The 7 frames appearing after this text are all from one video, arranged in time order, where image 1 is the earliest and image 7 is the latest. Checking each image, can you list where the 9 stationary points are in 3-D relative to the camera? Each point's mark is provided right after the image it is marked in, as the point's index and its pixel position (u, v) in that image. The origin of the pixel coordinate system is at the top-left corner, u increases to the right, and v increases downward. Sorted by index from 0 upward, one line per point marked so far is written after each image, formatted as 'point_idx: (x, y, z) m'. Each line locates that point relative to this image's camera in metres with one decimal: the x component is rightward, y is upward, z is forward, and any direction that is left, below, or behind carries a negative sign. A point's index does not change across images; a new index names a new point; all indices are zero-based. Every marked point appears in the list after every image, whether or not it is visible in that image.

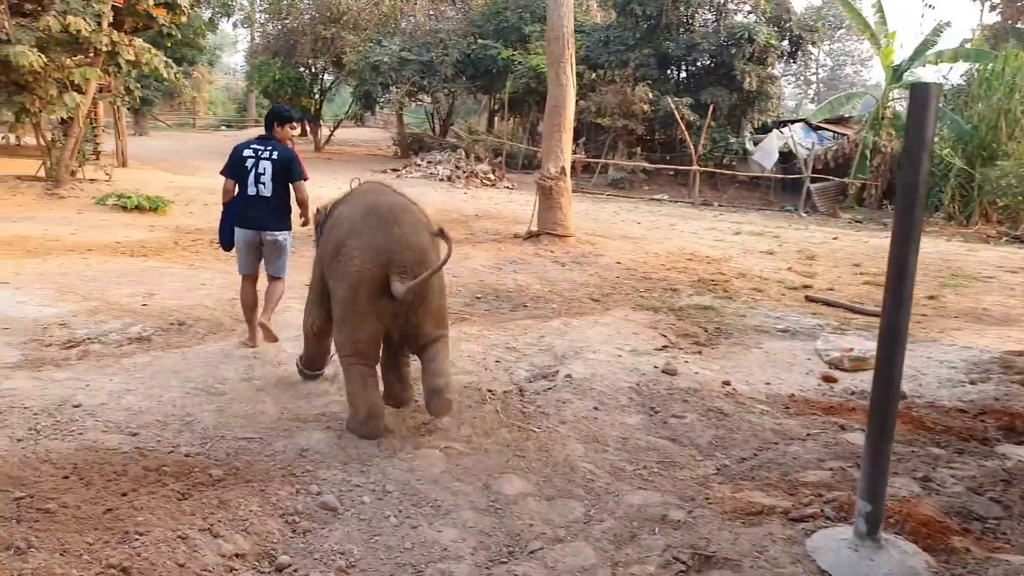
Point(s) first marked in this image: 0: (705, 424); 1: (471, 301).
0: (+0.9, -0.7, +3.7) m
1: (-0.4, -0.1, +6.6) m
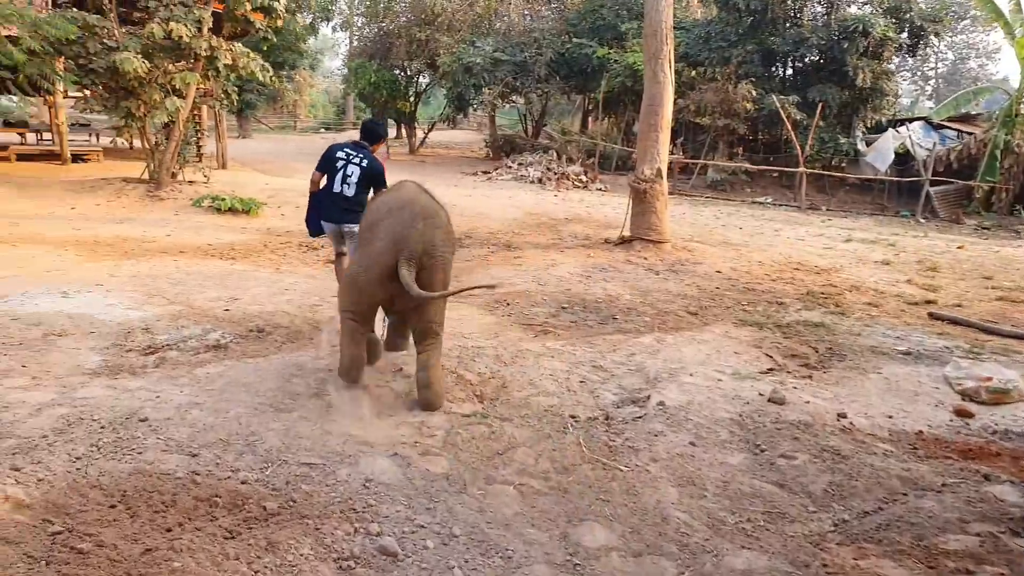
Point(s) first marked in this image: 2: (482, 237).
0: (+1.3, -0.8, +3.2) m
1: (+0.4, -0.2, +6.3) m
2: (-0.4, +0.7, +9.8) m
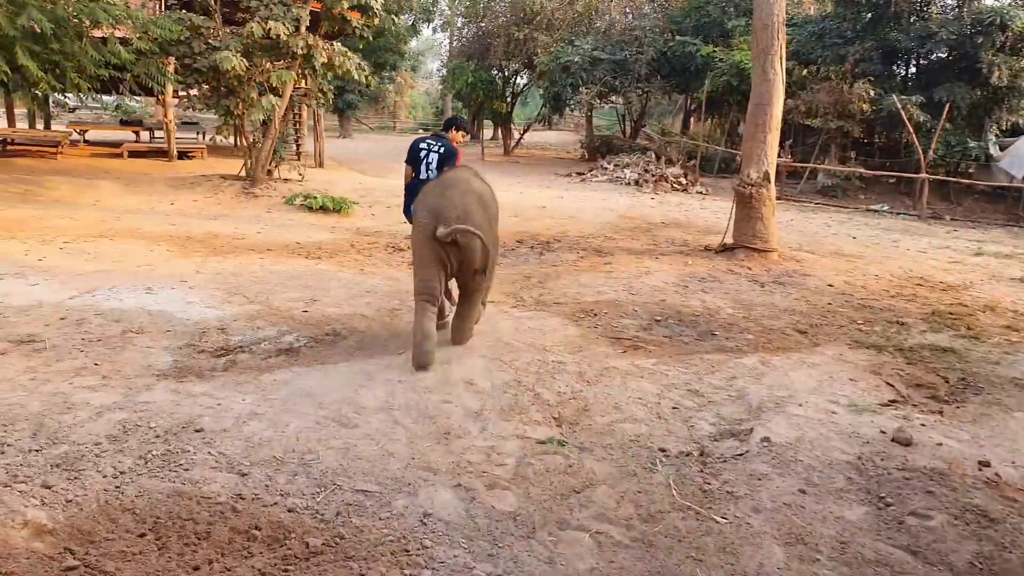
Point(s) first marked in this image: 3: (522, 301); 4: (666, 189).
0: (+1.6, -0.9, +2.7) m
1: (+1.1, -0.3, +5.8) m
2: (+0.7, +0.6, +9.4) m
3: (+0.1, -0.1, +6.3) m
4: (+3.1, +2.0, +15.7) m
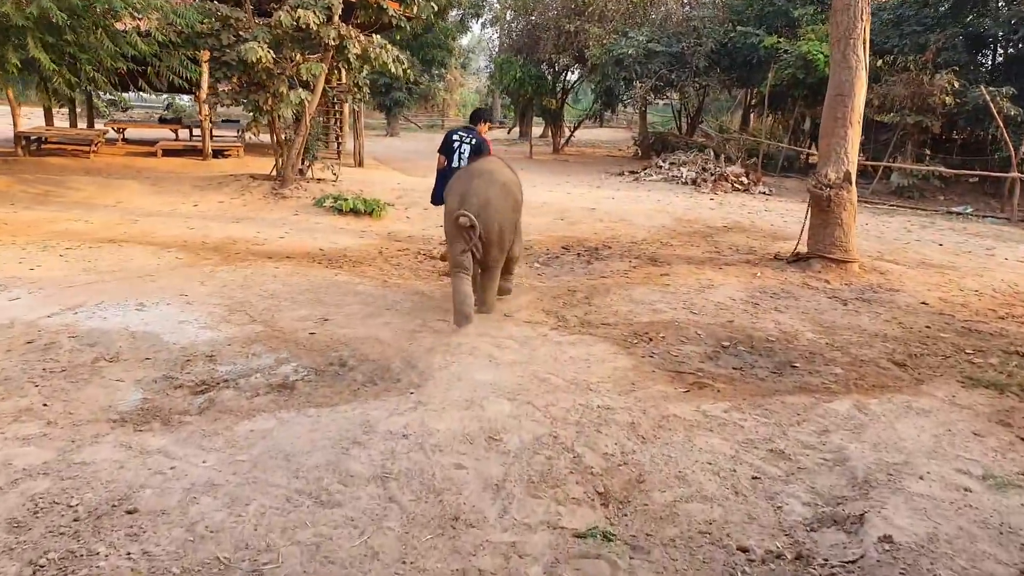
0: (+1.6, -1.0, +1.8) m
1: (+1.3, -0.4, +4.9) m
2: (+1.3, +0.5, +8.5) m
3: (+0.4, -0.2, +5.4) m
4: (+4.1, +1.9, +14.6) m
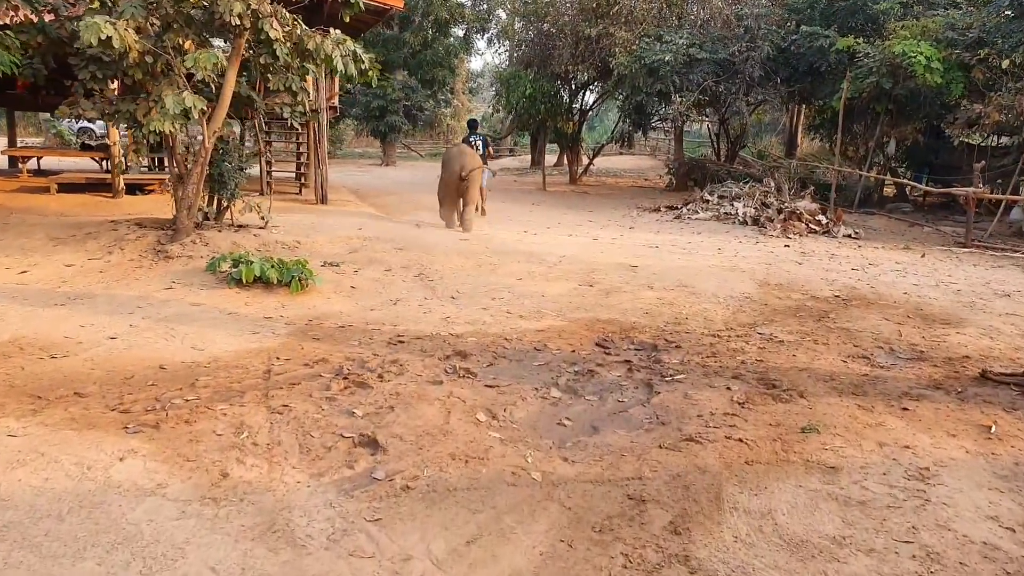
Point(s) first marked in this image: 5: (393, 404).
0: (+1.5, -1.6, -1.8) m
1: (+1.2, -1.1, +1.4) m
2: (+1.2, -0.4, +5.0) m
3: (+0.3, -1.0, +2.0) m
4: (+4.2, +0.8, +11.1) m
5: (-0.6, -0.6, +3.8) m
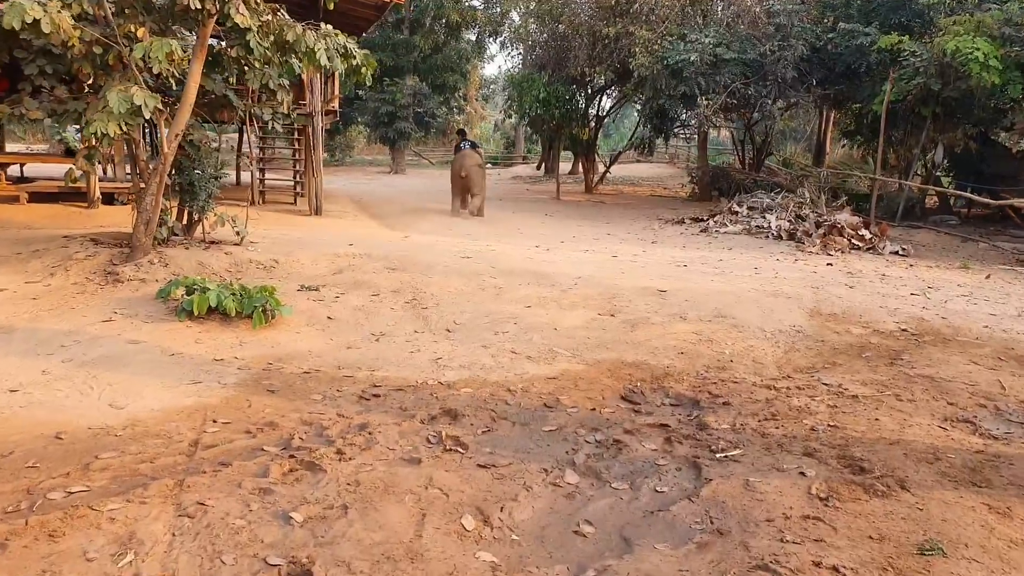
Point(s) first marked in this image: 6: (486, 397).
0: (+1.4, -1.8, -2.8) m
1: (+1.2, -1.3, +0.4) m
2: (+1.3, -0.6, +4.0) m
3: (+0.3, -1.1, +0.9) m
4: (+4.3, +0.5, +10.0) m
5: (-0.6, -0.8, +2.8) m
6: (-0.1, -0.6, +4.0) m
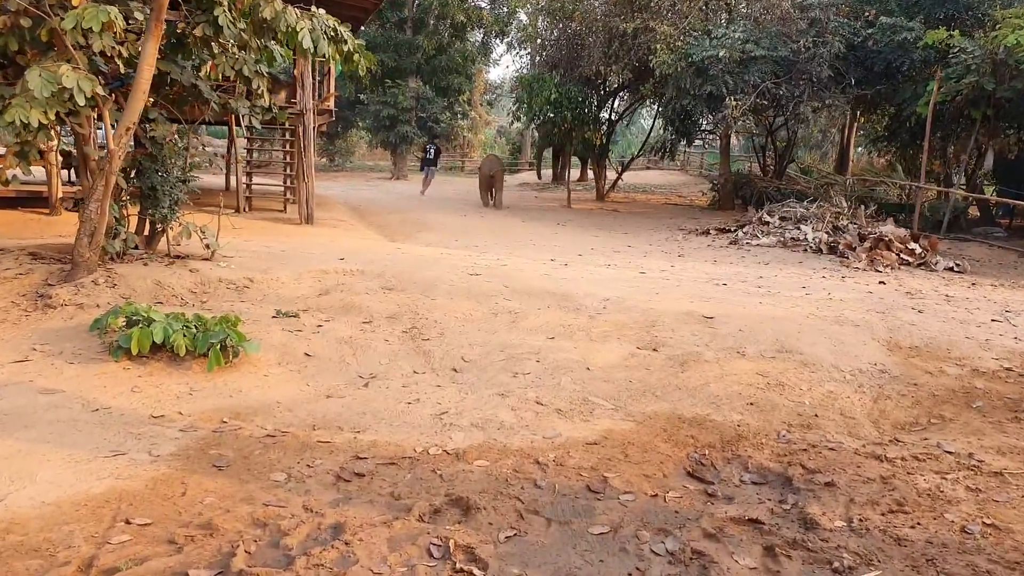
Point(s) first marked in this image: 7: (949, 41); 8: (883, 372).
0: (+1.5, -1.9, -3.9) m
1: (+1.3, -1.4, -0.7) m
2: (+1.4, -0.8, +3.0) m
3: (+0.4, -1.3, -0.1) m
4: (+4.5, +0.3, +9.0) m
5: (-0.5, -0.9, +1.7) m
6: (0.0, -0.7, +3.0) m
7: (+6.0, +3.4, +10.4) m
8: (+2.2, -0.5, +4.6) m
